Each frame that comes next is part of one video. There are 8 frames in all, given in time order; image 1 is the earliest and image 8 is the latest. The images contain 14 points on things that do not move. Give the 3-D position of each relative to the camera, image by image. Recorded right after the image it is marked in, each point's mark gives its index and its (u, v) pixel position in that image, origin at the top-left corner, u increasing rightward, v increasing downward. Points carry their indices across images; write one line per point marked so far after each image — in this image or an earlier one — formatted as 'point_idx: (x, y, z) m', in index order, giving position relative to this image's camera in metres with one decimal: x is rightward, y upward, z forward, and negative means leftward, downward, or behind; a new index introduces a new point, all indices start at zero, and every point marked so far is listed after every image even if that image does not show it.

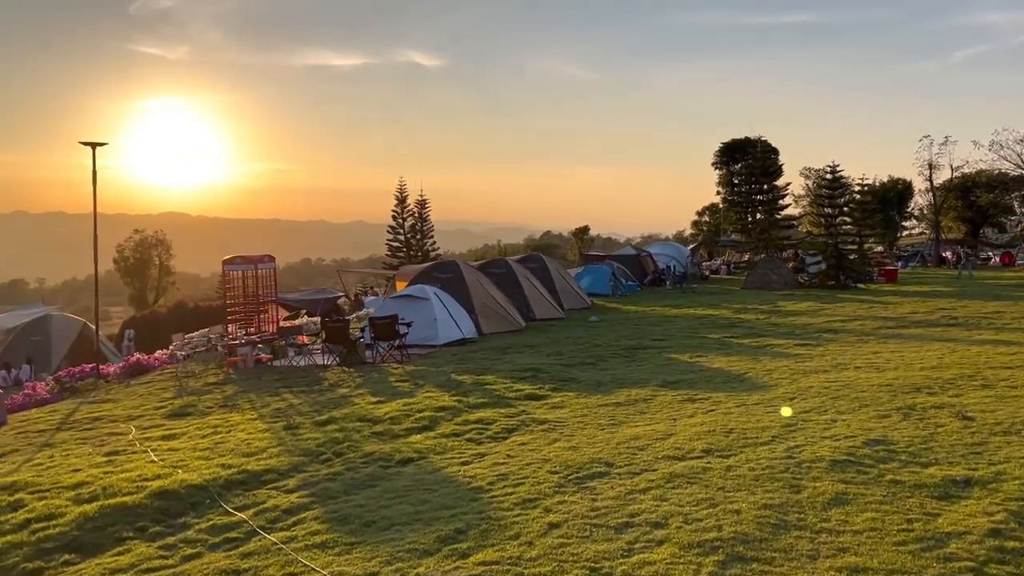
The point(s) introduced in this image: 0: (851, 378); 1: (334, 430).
0: (+4.2, -1.1, +10.6) m
1: (-1.8, -1.4, +8.6) m
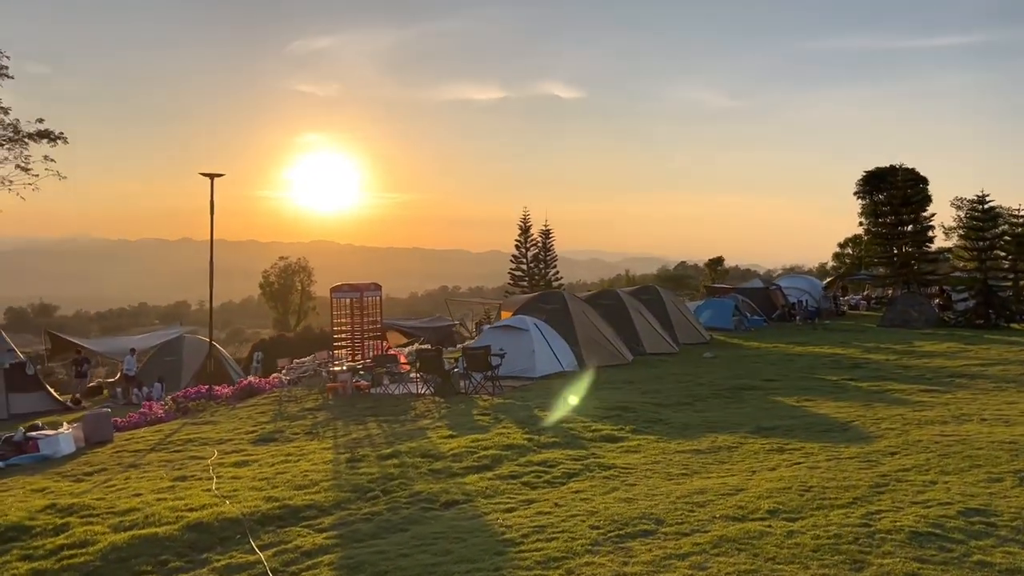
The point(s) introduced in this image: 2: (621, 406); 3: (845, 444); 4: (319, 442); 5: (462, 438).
0: (+5.0, -1.6, +9.4) m
1: (-1.2, -1.7, +8.4) m
2: (+1.6, -1.7, +12.6) m
3: (+3.5, -1.6, +9.0) m
4: (-2.4, -1.9, +10.8) m
5: (-0.6, -1.7, +9.9) m
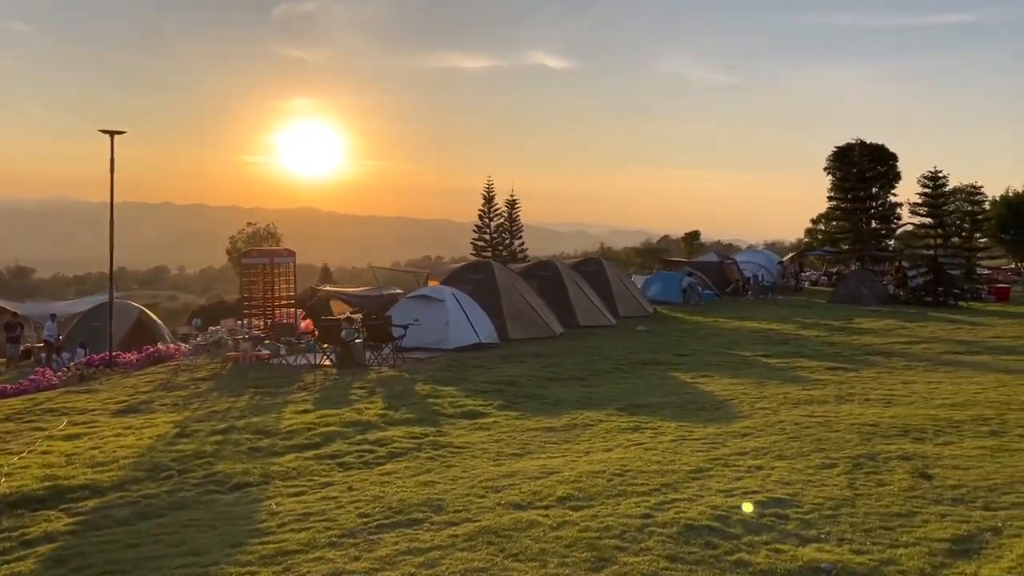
0: (+3.4, -1.3, +9.0) m
1: (-2.7, -1.4, +7.9) m
2: (-0.1, -1.3, +12.1) m
3: (+1.9, -1.4, +8.5) m
4: (-4.0, -1.5, +10.3) m
5: (-2.2, -1.4, +9.4) m
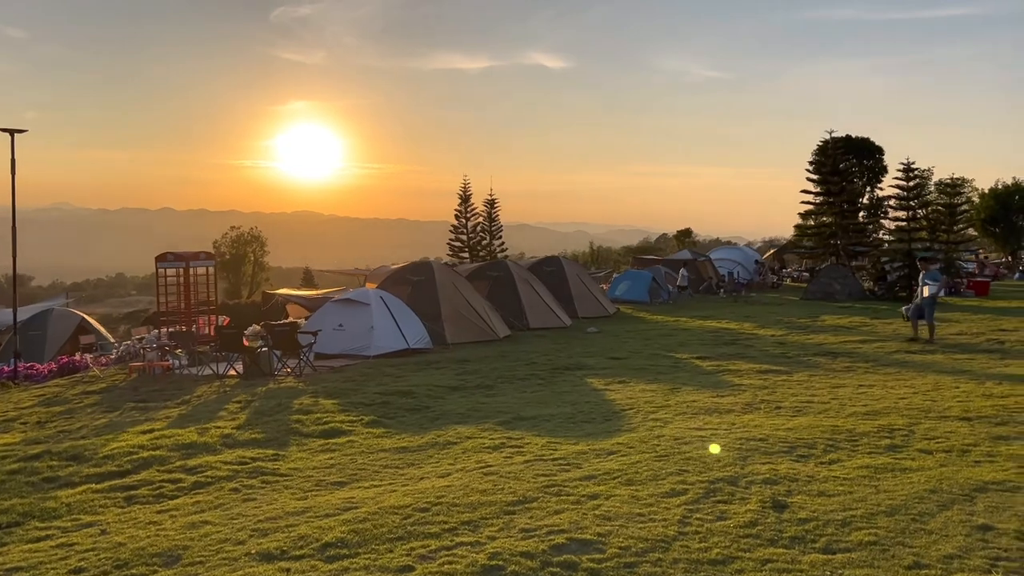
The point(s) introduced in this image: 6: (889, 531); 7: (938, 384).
0: (+2.1, -1.3, +8.1) m
1: (-4.1, -1.5, +7.0) m
2: (-1.4, -1.3, +11.2) m
3: (+0.6, -1.4, +7.6) m
4: (-5.4, -1.6, +9.3) m
5: (-3.5, -1.4, +8.5) m
6: (+2.1, -1.4, +4.8) m
7: (+5.6, -1.3, +11.4) m
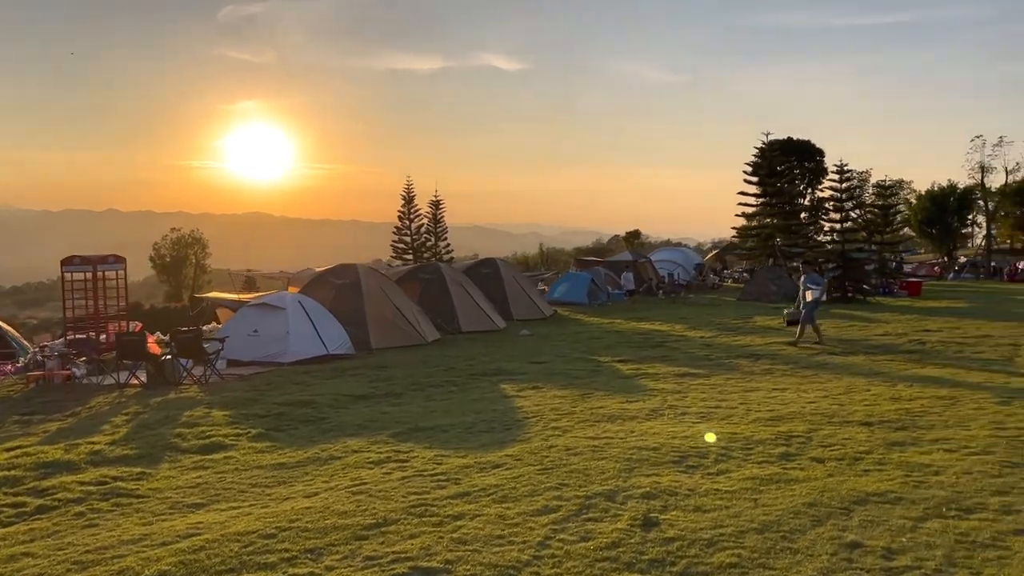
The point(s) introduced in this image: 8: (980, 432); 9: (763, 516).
0: (+1.1, -1.4, +7.9) m
1: (-5.0, -1.5, +6.4) m
2: (-2.6, -1.4, +10.8) m
3: (-0.4, -1.4, +7.3) m
4: (-6.4, -1.7, +8.7) m
5: (-4.5, -1.5, +7.9) m
6: (+1.3, -1.4, +4.5) m
7: (+4.4, -1.3, +11.3) m
8: (+4.2, -1.3, +7.8) m
9: (+1.5, -1.4, +5.2) m
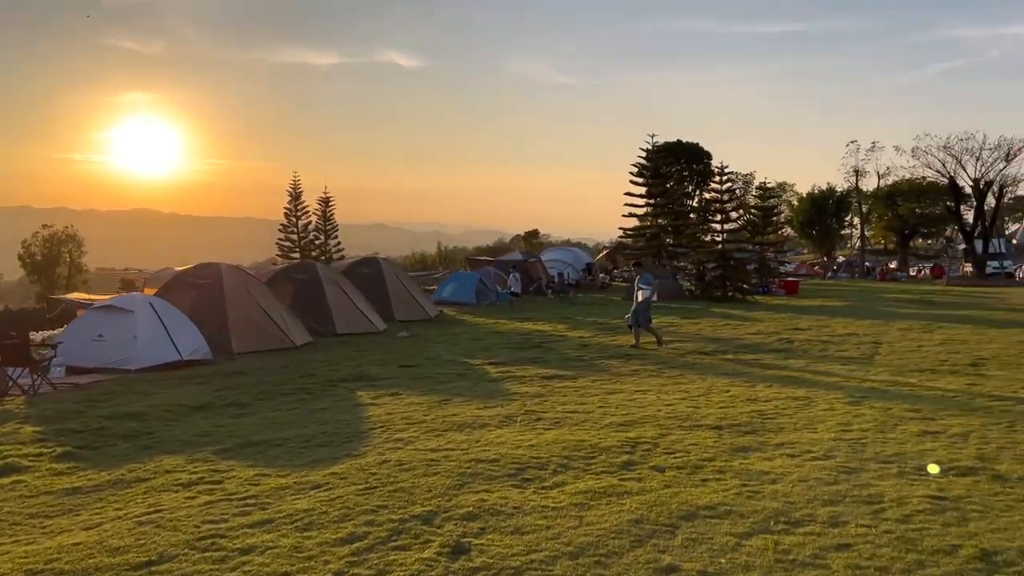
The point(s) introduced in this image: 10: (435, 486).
0: (-0.3, -1.4, +7.4) m
1: (-6.2, -1.6, +5.3) m
2: (-4.3, -1.4, +9.9) m
3: (-1.8, -1.4, +6.7) m
4: (-7.9, -1.7, +7.4) m
5: (-5.9, -1.5, +6.8) m
6: (+0.2, -1.4, +4.1) m
7: (+2.6, -1.3, +11.2) m
8: (+2.8, -1.3, +7.7) m
9: (+0.4, -1.4, +4.8) m
10: (-0.5, -1.4, +6.0) m
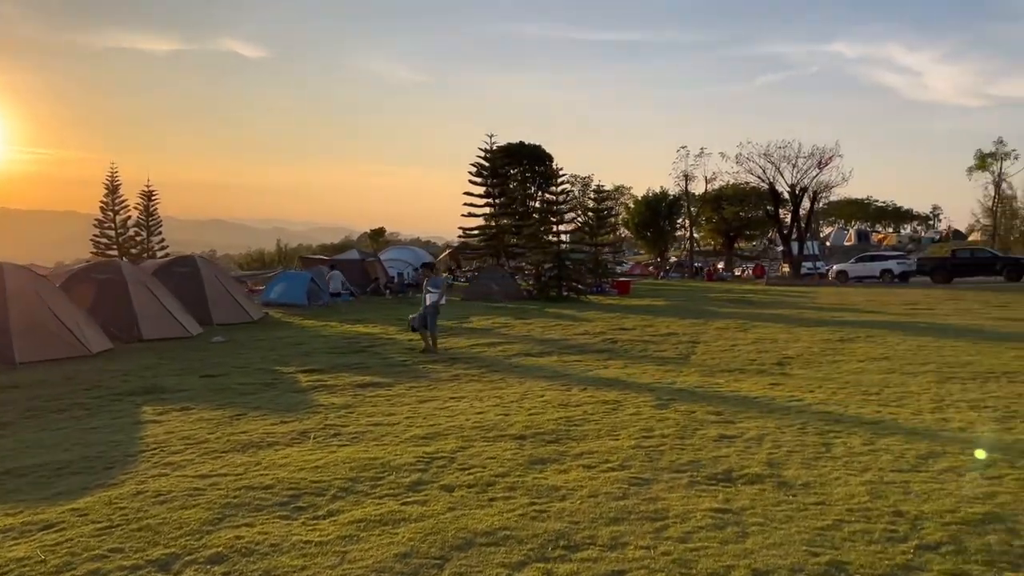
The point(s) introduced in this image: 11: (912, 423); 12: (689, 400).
0: (-2.0, -1.4, +6.8) m
1: (-7.4, -1.6, +3.6) m
2: (-6.4, -1.5, +8.5) m
3: (-3.3, -1.5, +5.8) m
4: (-9.5, -1.8, +5.4) m
5: (-7.4, -1.6, +5.2) m
6: (-0.9, -1.5, +3.6) m
7: (+0.2, -1.3, +11.0) m
8: (+1.0, -1.4, +7.5) m
9: (-0.9, -1.4, +4.3) m
10: (-2.0, -1.4, +5.3) m
11: (+3.8, -1.3, +8.3) m
12: (+2.1, -1.3, +10.0) m
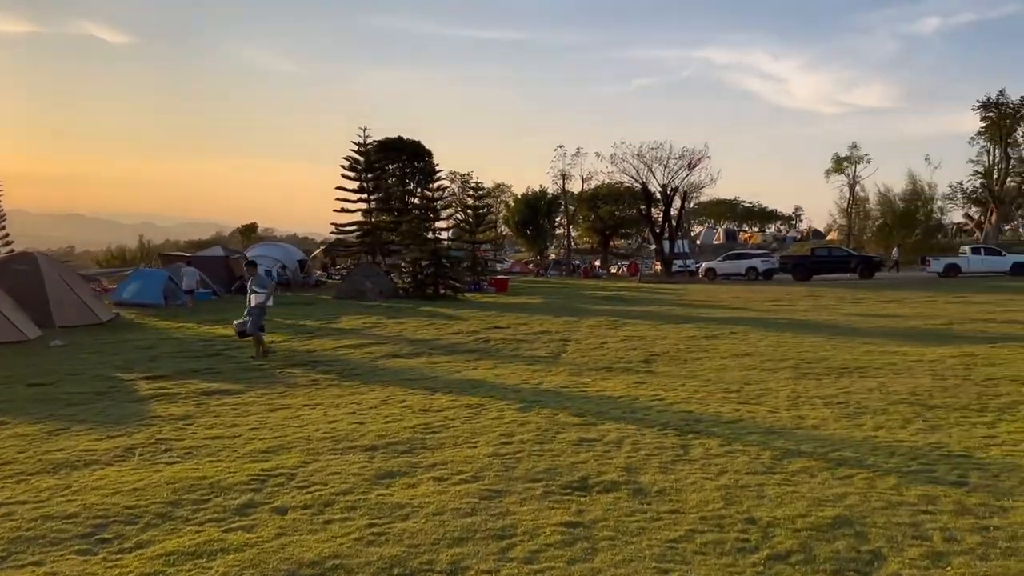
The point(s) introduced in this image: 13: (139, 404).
0: (-3.1, -1.4, +6.0) m
1: (-8.1, -1.7, +2.1) m
2: (-7.7, -1.5, +7.1) m
3: (-4.3, -1.5, +4.8) m
4: (-10.3, -1.8, +3.6) m
5: (-8.3, -1.6, +3.7) m
6: (-1.6, -1.5, +3.0) m
7: (-1.5, -1.3, +10.5) m
8: (-0.3, -1.4, +7.2) m
9: (-1.6, -1.5, +3.7) m
10: (-2.9, -1.5, +4.6) m
11: (+2.5, -1.3, +8.3) m
12: (+0.5, -1.3, +9.8) m
13: (-4.3, -1.4, +10.1) m
